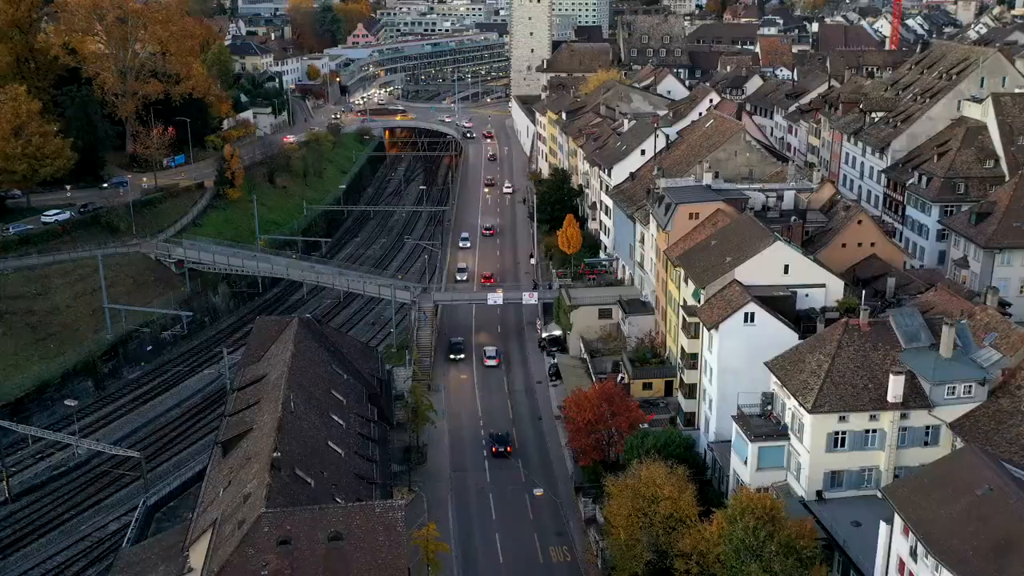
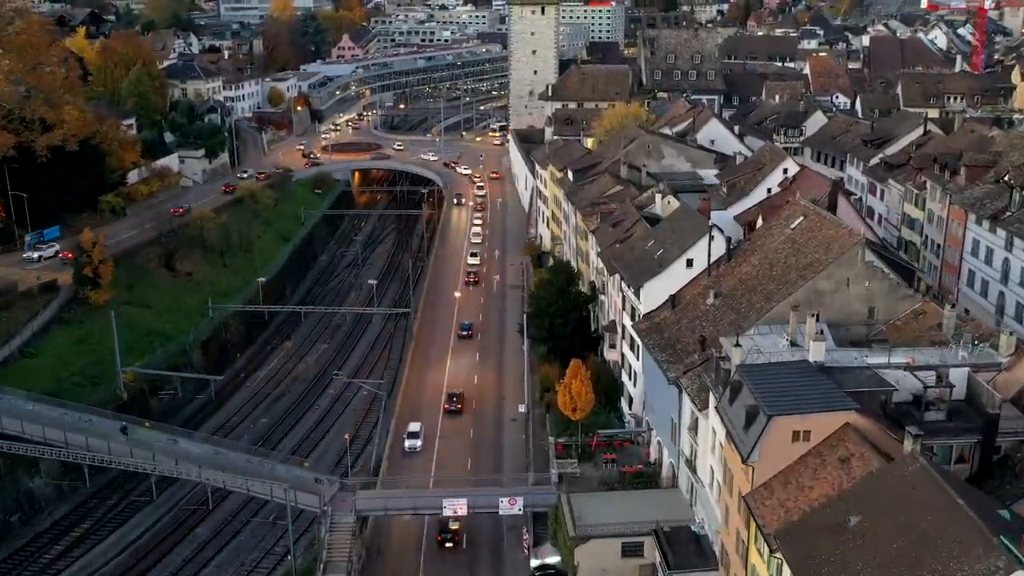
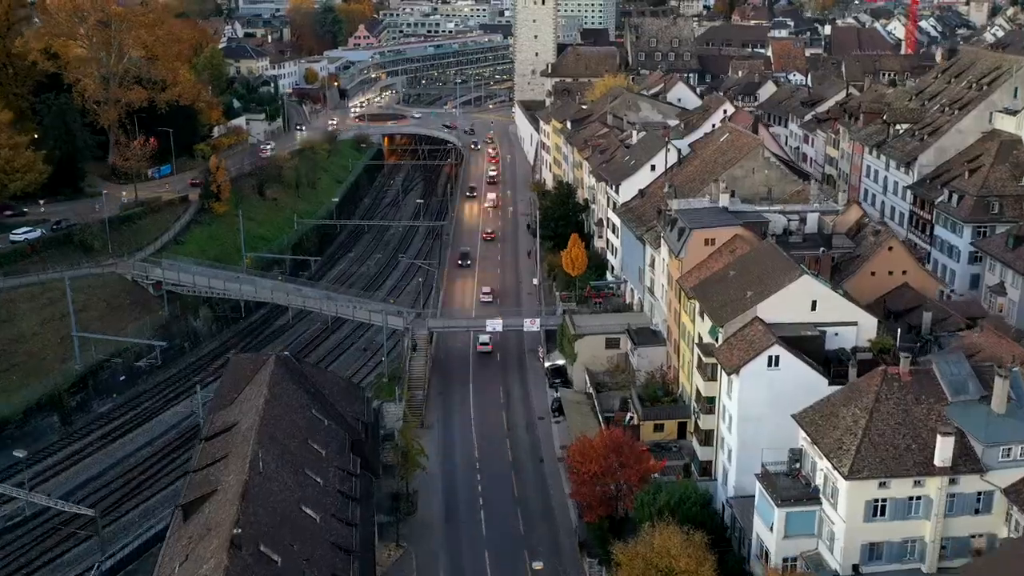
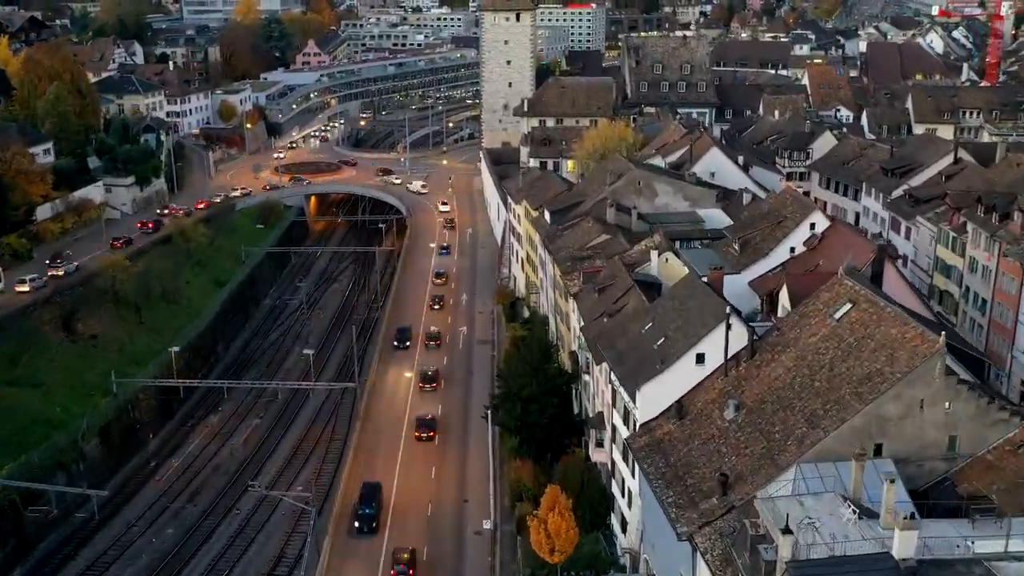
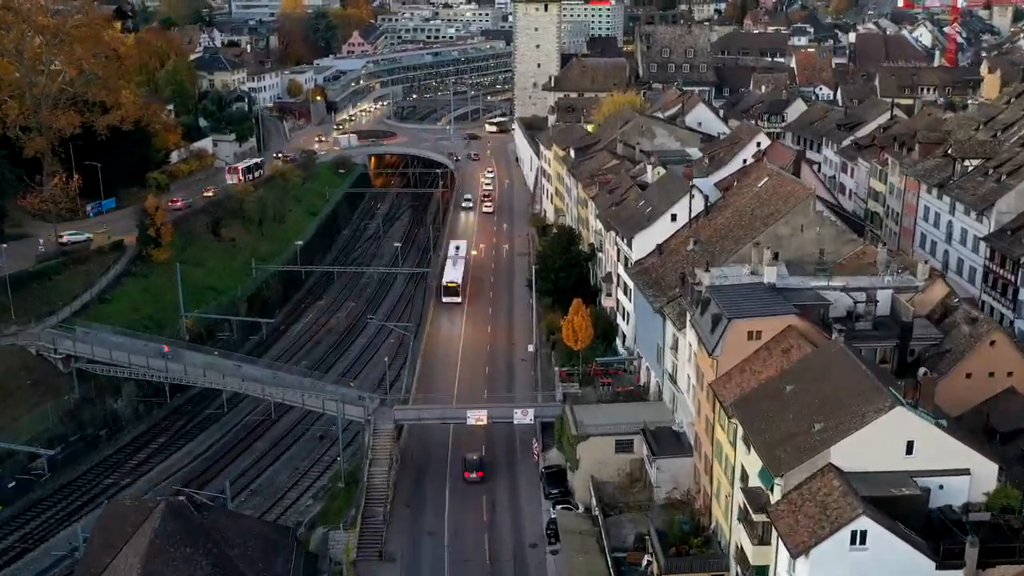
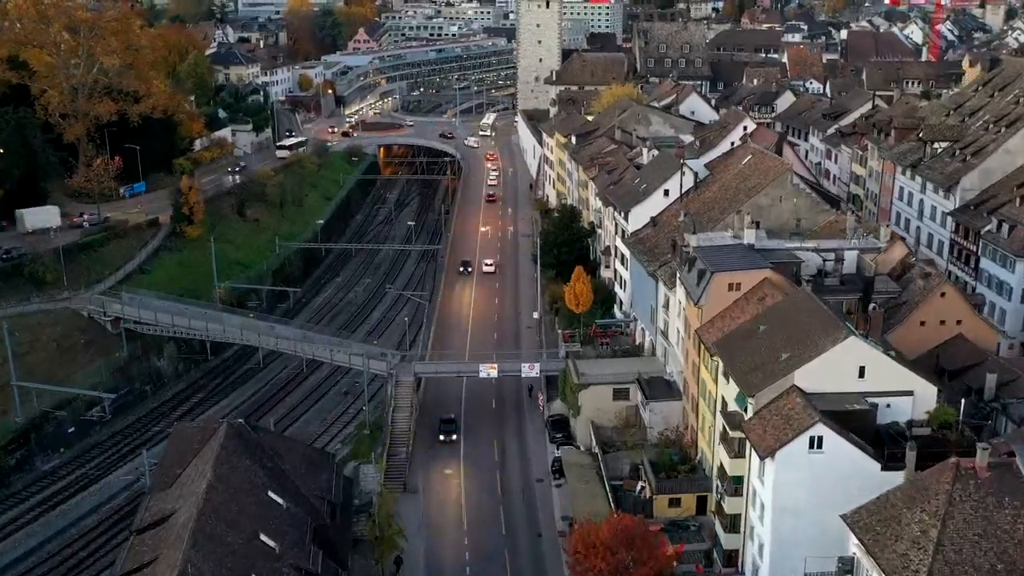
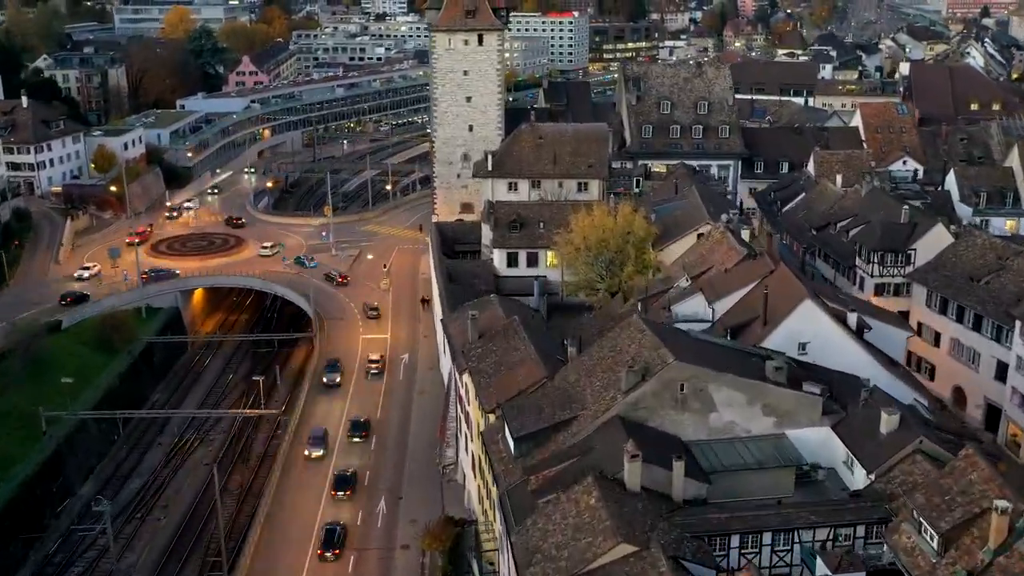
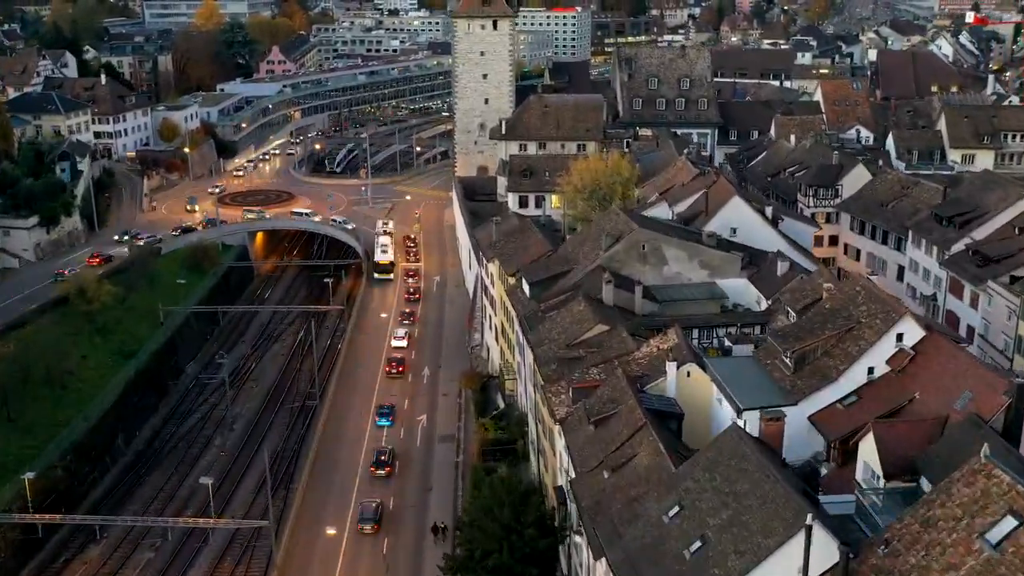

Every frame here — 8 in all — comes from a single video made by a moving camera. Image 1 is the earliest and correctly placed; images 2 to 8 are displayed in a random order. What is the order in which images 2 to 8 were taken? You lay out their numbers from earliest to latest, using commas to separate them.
3, 6, 5, 2, 4, 8, 7
